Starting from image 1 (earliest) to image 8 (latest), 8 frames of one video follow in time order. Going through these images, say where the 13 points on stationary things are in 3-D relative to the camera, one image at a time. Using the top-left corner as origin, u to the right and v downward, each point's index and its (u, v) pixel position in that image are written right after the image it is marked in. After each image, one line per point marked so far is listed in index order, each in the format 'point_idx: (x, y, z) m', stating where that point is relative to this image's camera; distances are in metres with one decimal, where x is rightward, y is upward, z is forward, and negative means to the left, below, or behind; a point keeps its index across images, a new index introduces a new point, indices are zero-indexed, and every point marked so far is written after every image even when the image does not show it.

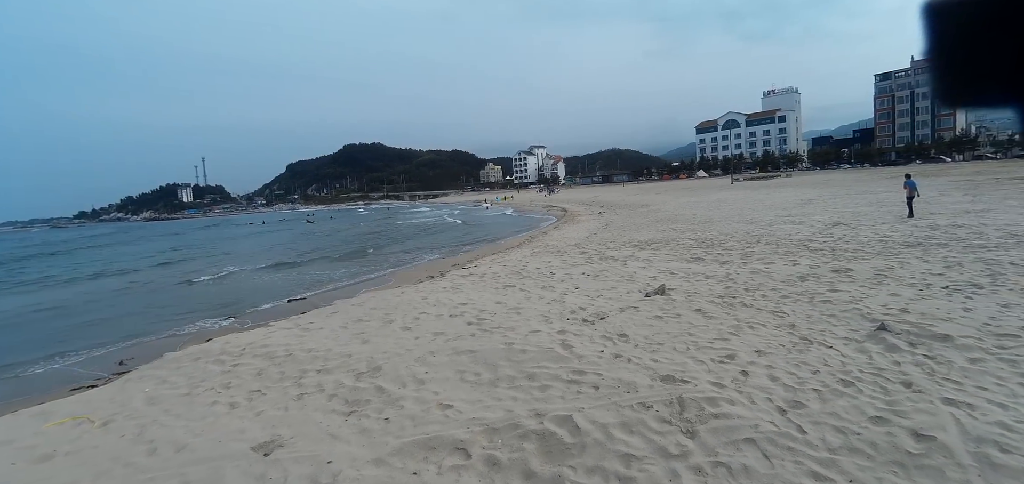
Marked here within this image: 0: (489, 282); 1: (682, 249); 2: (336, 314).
0: (-0.3, -0.6, +7.6) m
1: (+3.7, -0.1, +10.5) m
2: (-2.3, -0.9, +6.3) m
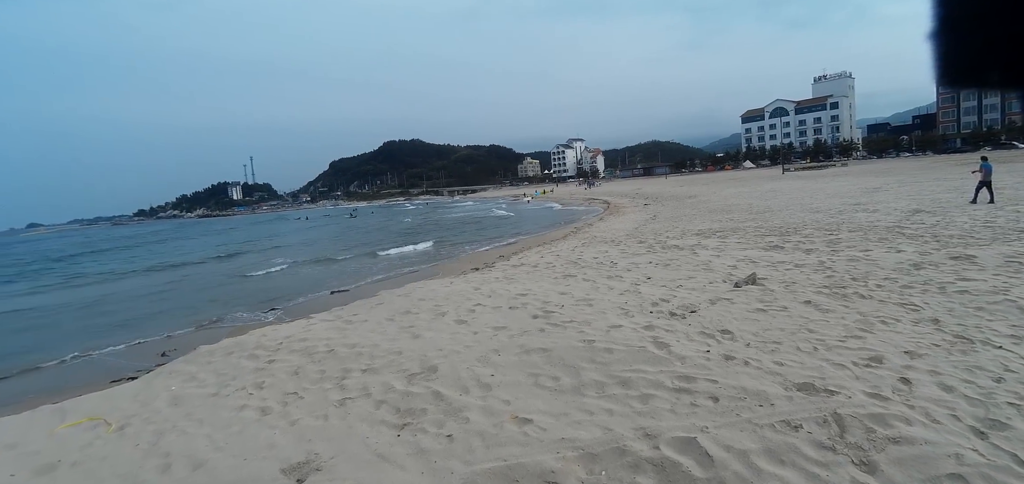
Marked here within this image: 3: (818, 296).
0: (+0.5, -0.4, +6.9) m
1: (+4.7, +0.1, +9.4) m
2: (-1.6, -0.7, +5.8) m
3: (+2.8, -0.5, +4.5) m
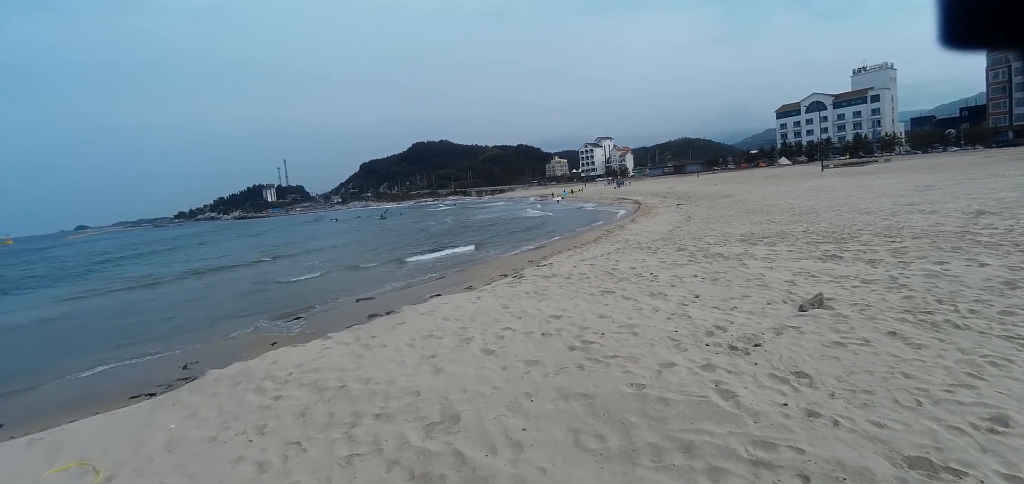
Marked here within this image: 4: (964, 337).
0: (+0.9, -0.6, +6.4) m
1: (+5.2, 0.0, +8.7) m
2: (-1.2, -0.9, +5.4) m
3: (+3.1, -0.6, +3.8) m
4: (+3.1, -0.6, +3.3) m
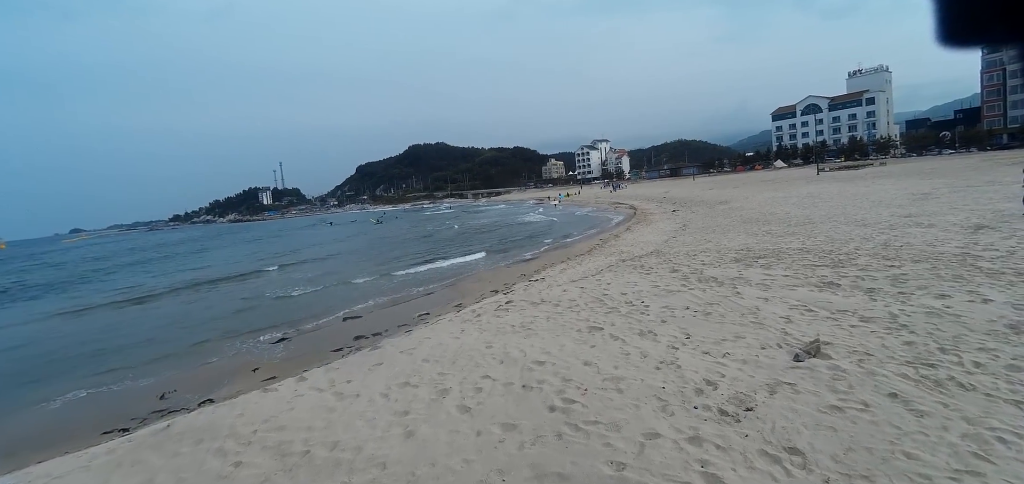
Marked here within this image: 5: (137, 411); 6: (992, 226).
0: (+0.7, -1.0, +6.2) m
1: (+5.0, -0.4, +8.5) m
2: (-1.4, -1.3, +5.1) m
3: (+2.9, -1.0, +3.6) m
4: (+2.9, -1.0, +3.1) m
5: (-5.9, -2.7, +7.8) m
6: (+12.1, +0.4, +12.2) m
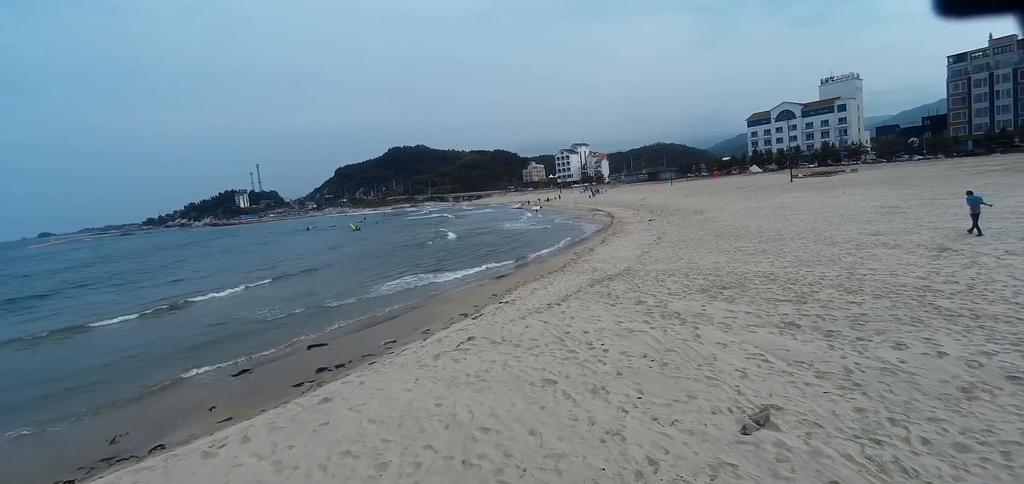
0: (+0.2, -1.5, +6.1) m
1: (+4.4, -1.0, +8.5) m
2: (-1.9, -1.9, +4.9) m
3: (+2.5, -1.6, +3.6) m
4: (+2.5, -1.6, +3.1) m
5: (-6.5, -3.3, +7.4) m
6: (+11.3, -0.2, +12.5) m
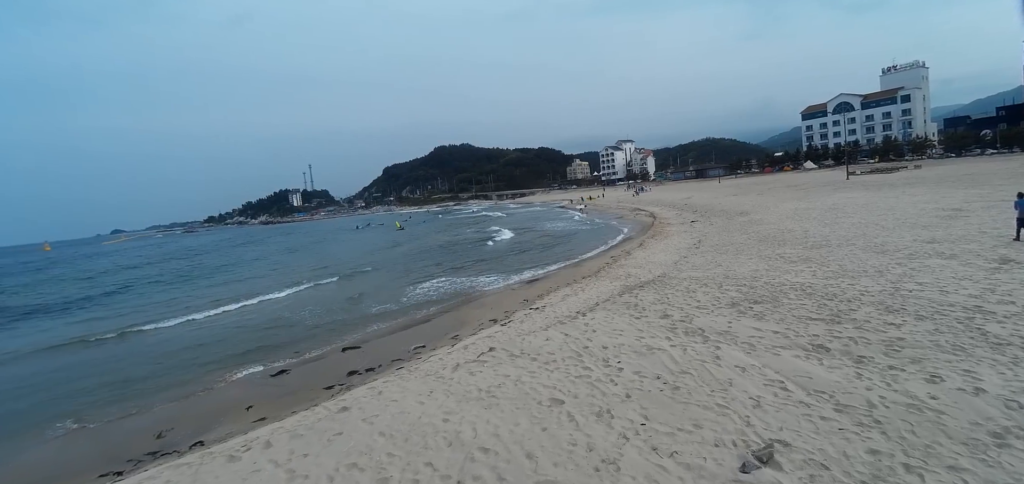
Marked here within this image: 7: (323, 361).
0: (+0.3, -1.8, +6.1) m
1: (+4.7, -1.2, +8.2) m
2: (-1.8, -2.1, +5.2) m
3: (+2.4, -1.8, +3.4) m
4: (+2.4, -1.8, +2.9) m
5: (-6.2, -3.5, +8.1) m
6: (+12.0, -0.4, +11.6) m
7: (-4.4, -2.8, +11.3) m
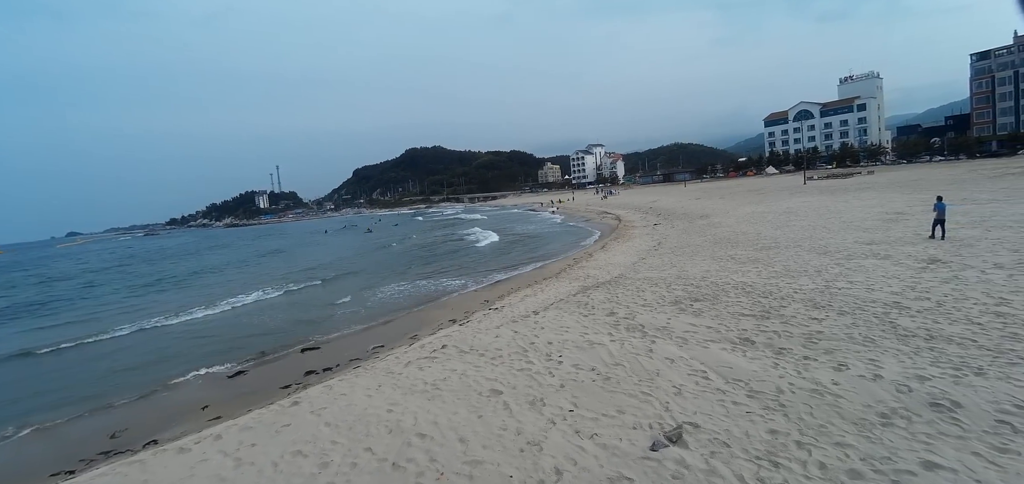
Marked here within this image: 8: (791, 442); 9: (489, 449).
0: (-0.4, -1.8, +6.4) m
1: (+3.9, -1.2, +8.7) m
2: (-2.5, -2.1, +5.3) m
3: (+1.8, -1.8, +3.8) m
4: (+1.8, -1.8, +3.3) m
5: (-7.1, -3.5, +8.0) m
6: (+11.0, -0.5, +12.5) m
7: (-5.4, -2.8, +11.3) m
8: (+2.5, -1.8, +4.3) m
9: (-0.2, -1.9, +4.3) m
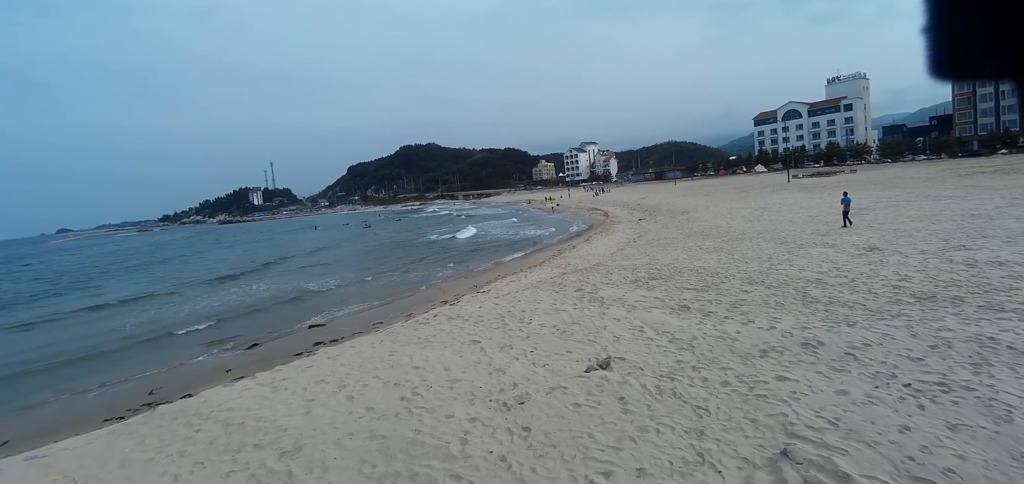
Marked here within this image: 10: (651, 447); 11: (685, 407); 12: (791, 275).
0: (-0.8, -1.5, +7.9) m
1: (+3.5, -0.9, +10.2) m
2: (-2.9, -1.8, +6.8) m
3: (+1.5, -1.5, +5.3) m
4: (+1.5, -1.5, +4.8) m
5: (-7.5, -3.2, +9.4) m
6: (+10.5, -0.2, +14.1) m
7: (-5.8, -2.5, +12.8) m
8: (+2.1, -1.5, +5.8) m
9: (-0.6, -1.6, +5.8) m
10: (+1.2, -1.7, +4.2) m
11: (+1.6, -1.5, +4.8) m
12: (+6.3, -0.7, +11.0) m
